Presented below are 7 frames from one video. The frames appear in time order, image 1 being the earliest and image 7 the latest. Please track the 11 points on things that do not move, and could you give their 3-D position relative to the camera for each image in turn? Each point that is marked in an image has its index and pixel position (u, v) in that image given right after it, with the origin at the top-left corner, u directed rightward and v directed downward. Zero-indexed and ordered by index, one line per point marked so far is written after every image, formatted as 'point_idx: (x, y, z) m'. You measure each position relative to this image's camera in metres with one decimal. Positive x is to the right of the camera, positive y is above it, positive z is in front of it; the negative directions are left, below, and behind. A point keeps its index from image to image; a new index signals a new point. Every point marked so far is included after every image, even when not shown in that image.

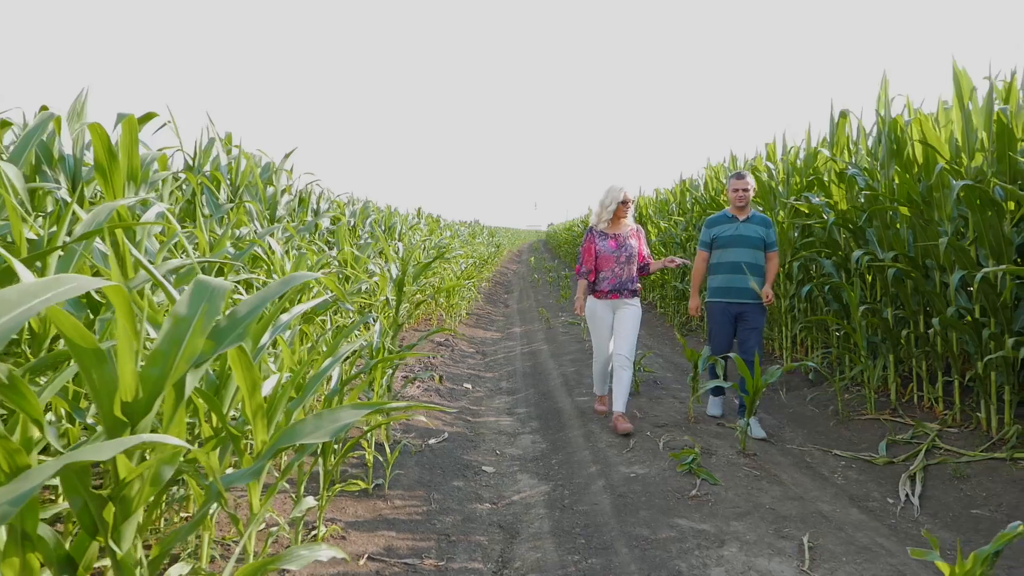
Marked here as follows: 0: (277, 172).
0: (-1.6, +0.8, +4.3) m
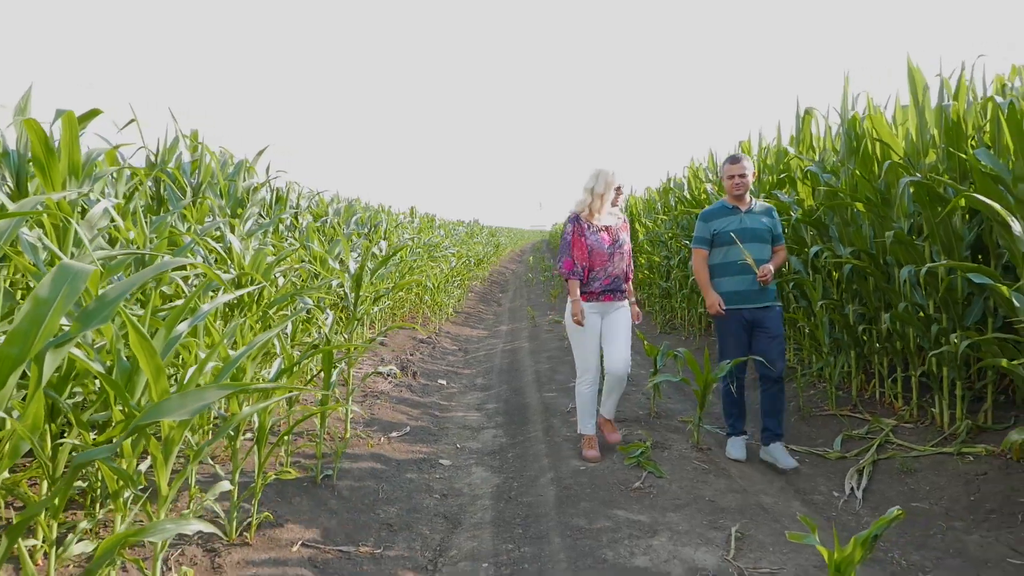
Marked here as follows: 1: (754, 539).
0: (-1.8, +0.8, +4.4) m
1: (+0.9, -0.9, +2.4) m
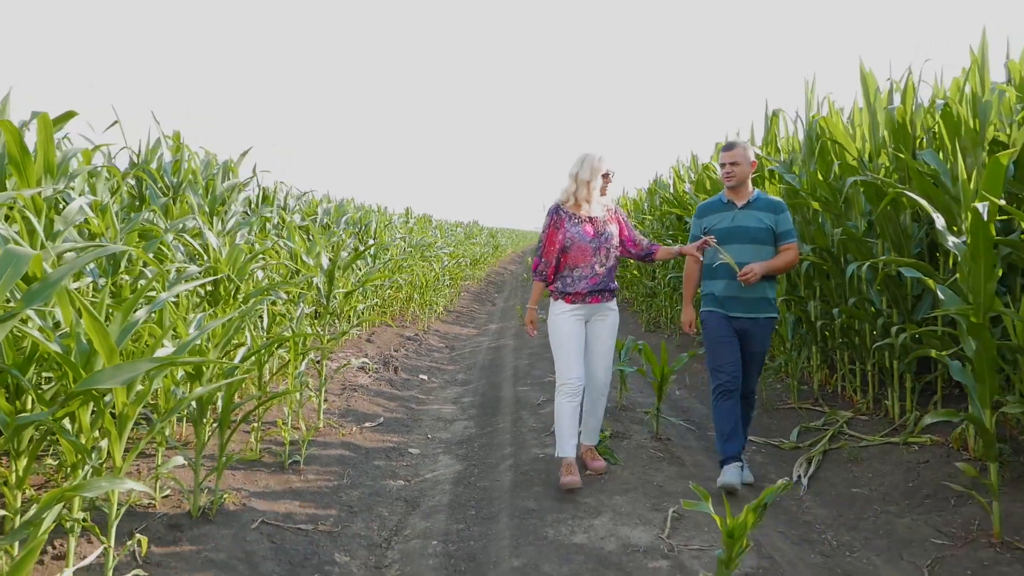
0: (-2.0, +0.8, +4.5) m
1: (+0.7, -0.9, +2.5) m
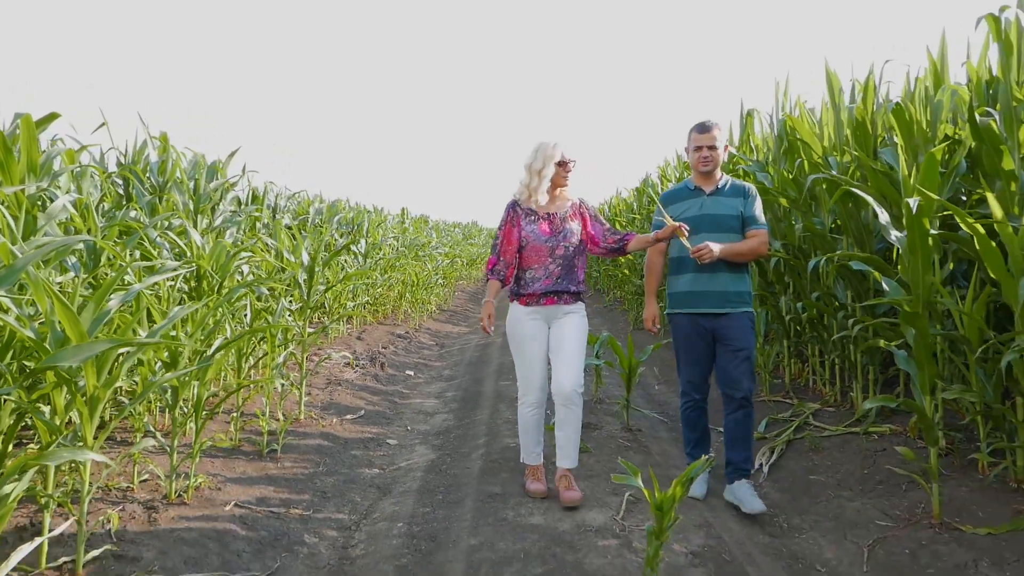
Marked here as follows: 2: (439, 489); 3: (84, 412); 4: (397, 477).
0: (-2.1, +0.9, +4.6) m
1: (+0.5, -0.9, +2.6) m
2: (-0.3, -0.9, +2.9) m
3: (-1.3, -0.4, +1.9) m
4: (-0.6, -0.9, +3.1) m
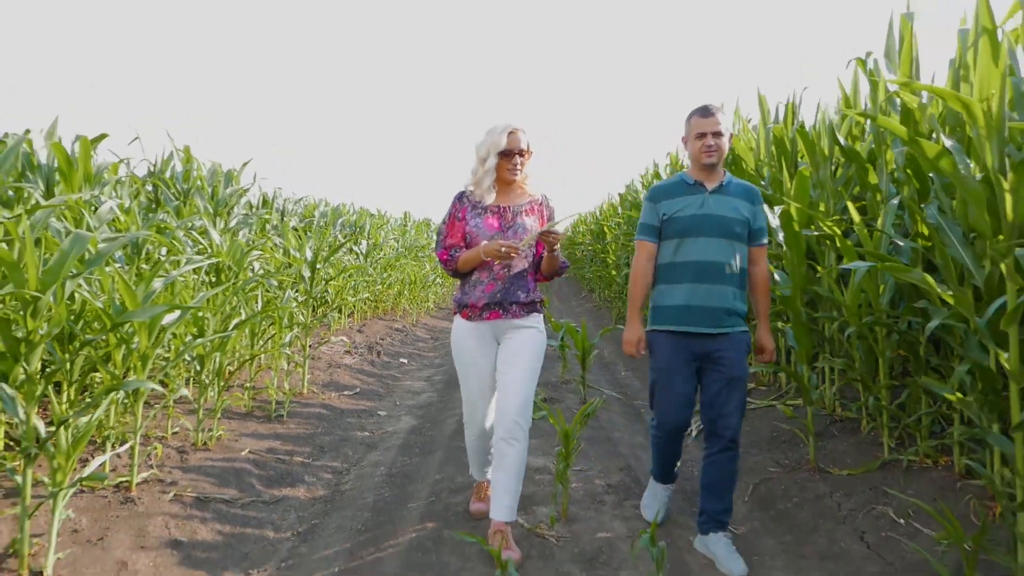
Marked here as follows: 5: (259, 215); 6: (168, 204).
0: (-2.3, +0.9, +5.3) m
1: (+0.3, -0.8, +3.2) m
2: (-0.5, -0.8, +3.5) m
3: (-1.5, -0.3, +2.5) m
4: (-0.7, -0.9, +3.7) m
5: (-2.3, +0.6, +5.7) m
6: (-2.3, +0.6, +4.2) m
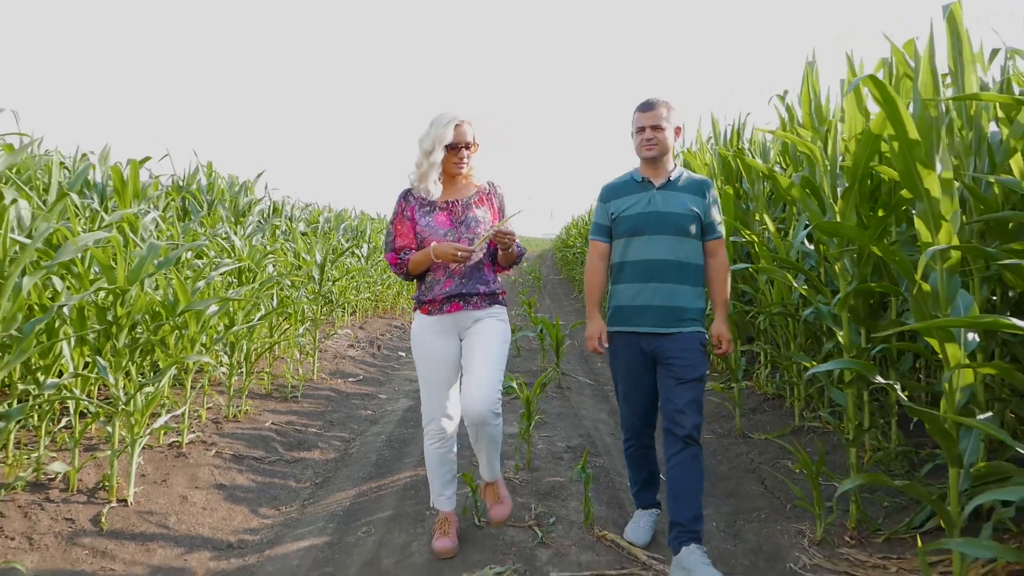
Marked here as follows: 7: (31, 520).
0: (-2.4, +0.9, +5.9) m
1: (+0.2, -0.8, +3.8) m
2: (-0.6, -0.8, +4.1) m
3: (-1.6, -0.3, +3.1) m
4: (-0.9, -0.9, +4.3) m
5: (-2.4, +0.7, +6.4) m
6: (-2.4, +0.6, +4.9) m
7: (-1.7, -0.8, +2.3) m
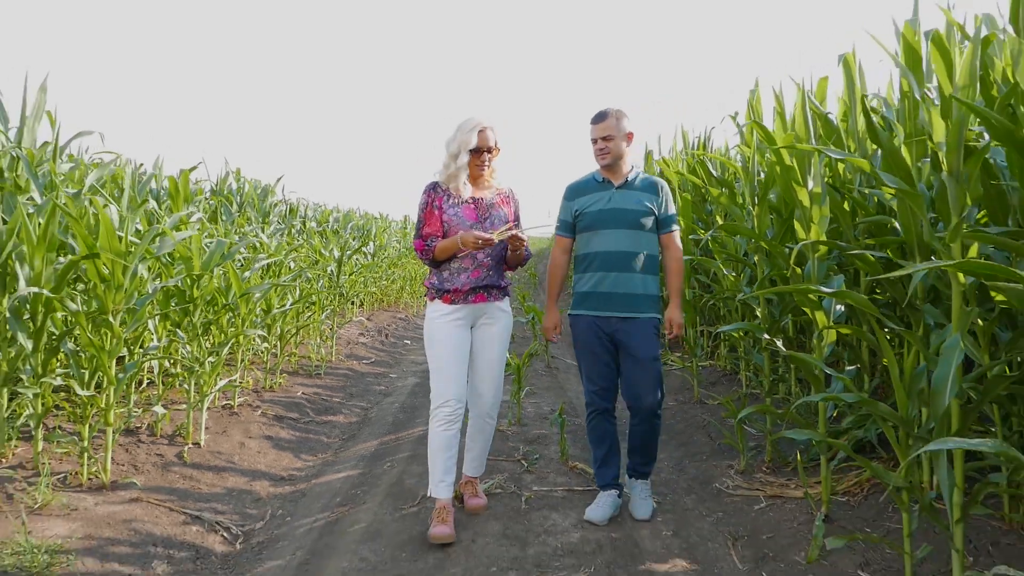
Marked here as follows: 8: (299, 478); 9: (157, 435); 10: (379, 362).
0: (-2.5, +1.0, +6.6) m
1: (+0.2, -0.7, +4.5) m
2: (-0.7, -0.8, +4.8) m
3: (-1.6, -0.2, +3.8) m
4: (-0.9, -0.8, +5.0) m
5: (-2.4, +0.7, +7.0) m
6: (-2.4, +0.6, +5.5) m
7: (-1.8, -0.8, +3.0) m
8: (-1.1, -0.9, +3.2) m
9: (-1.8, -0.7, +3.2) m
10: (-1.2, -0.7, +6.0) m
